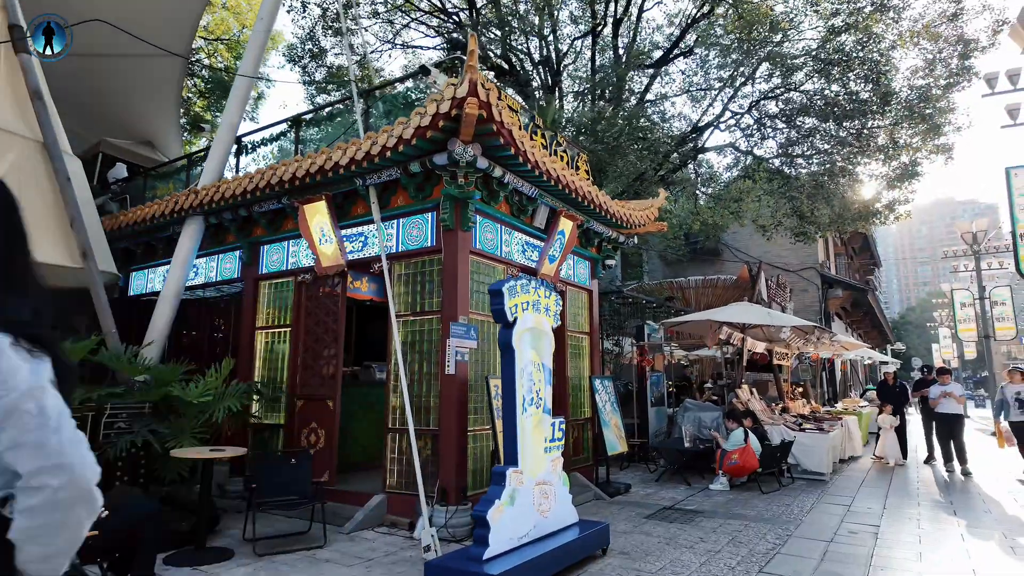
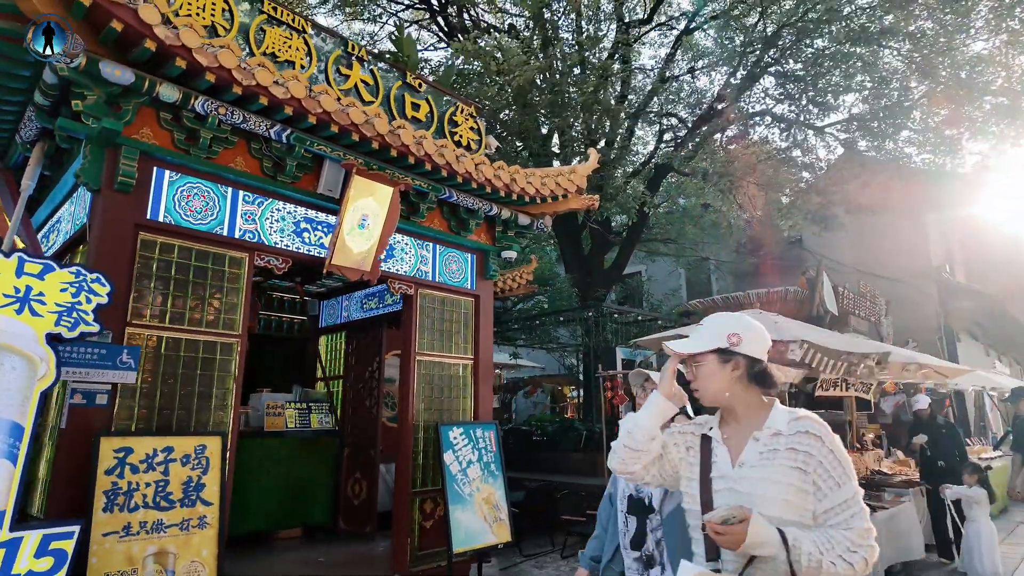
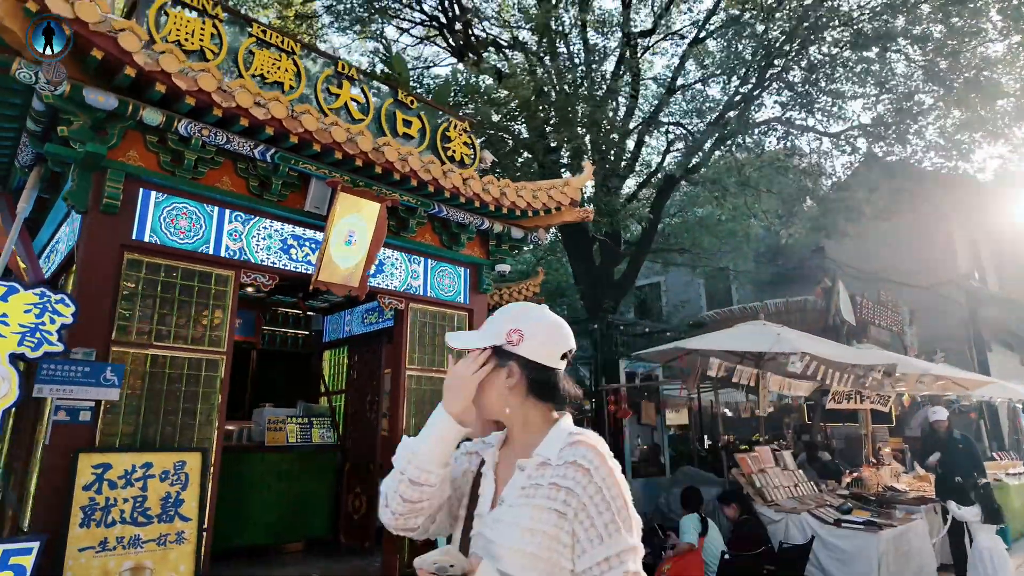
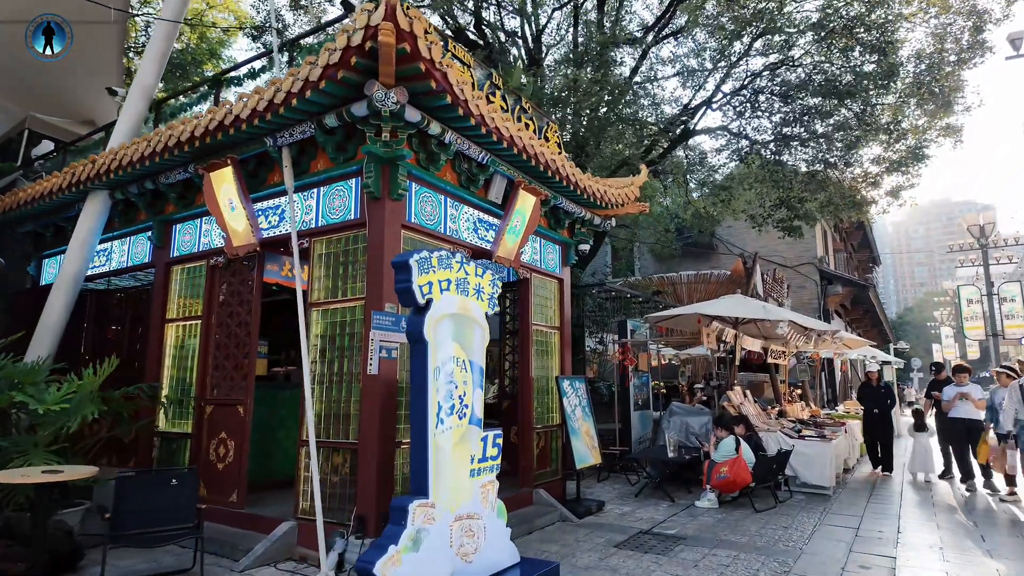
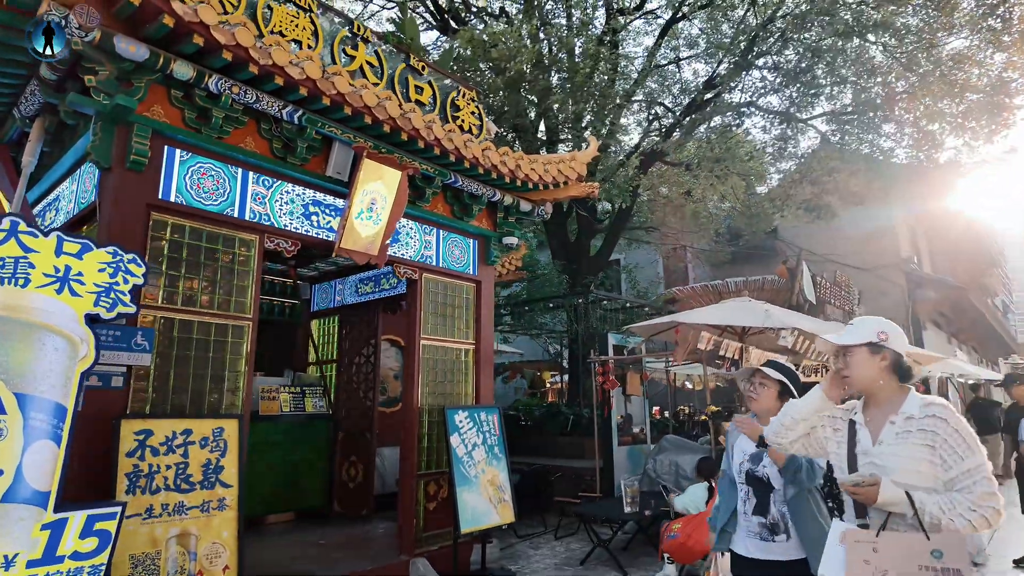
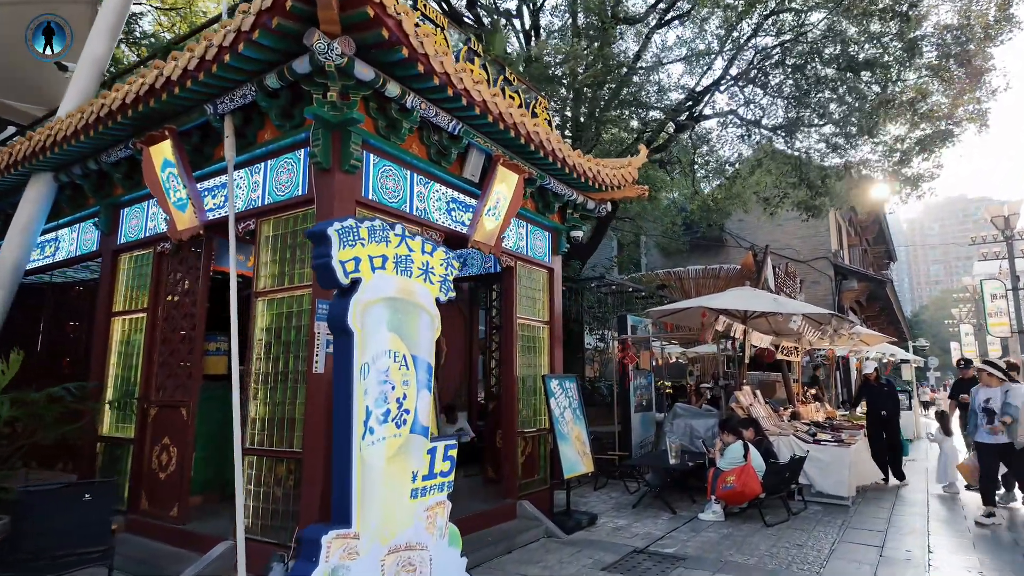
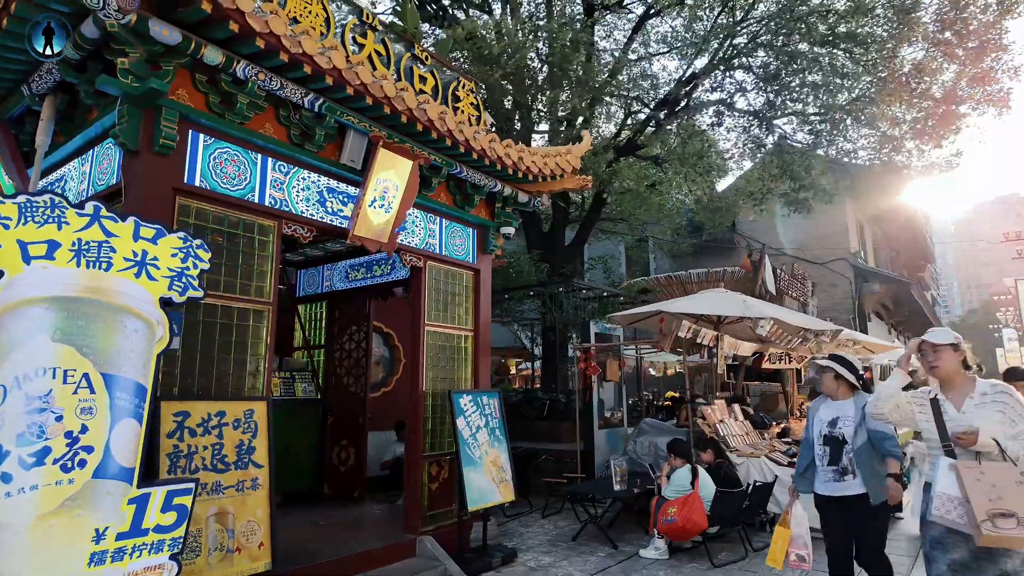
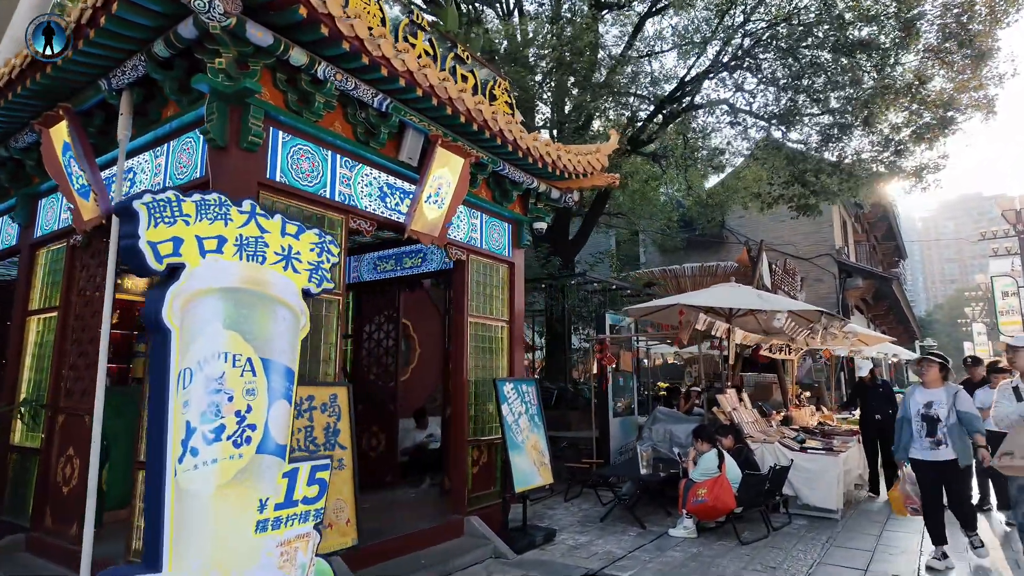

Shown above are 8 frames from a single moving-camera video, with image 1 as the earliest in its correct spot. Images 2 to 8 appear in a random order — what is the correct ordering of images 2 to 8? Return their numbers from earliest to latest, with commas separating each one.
4, 6, 8, 7, 5, 2, 3
